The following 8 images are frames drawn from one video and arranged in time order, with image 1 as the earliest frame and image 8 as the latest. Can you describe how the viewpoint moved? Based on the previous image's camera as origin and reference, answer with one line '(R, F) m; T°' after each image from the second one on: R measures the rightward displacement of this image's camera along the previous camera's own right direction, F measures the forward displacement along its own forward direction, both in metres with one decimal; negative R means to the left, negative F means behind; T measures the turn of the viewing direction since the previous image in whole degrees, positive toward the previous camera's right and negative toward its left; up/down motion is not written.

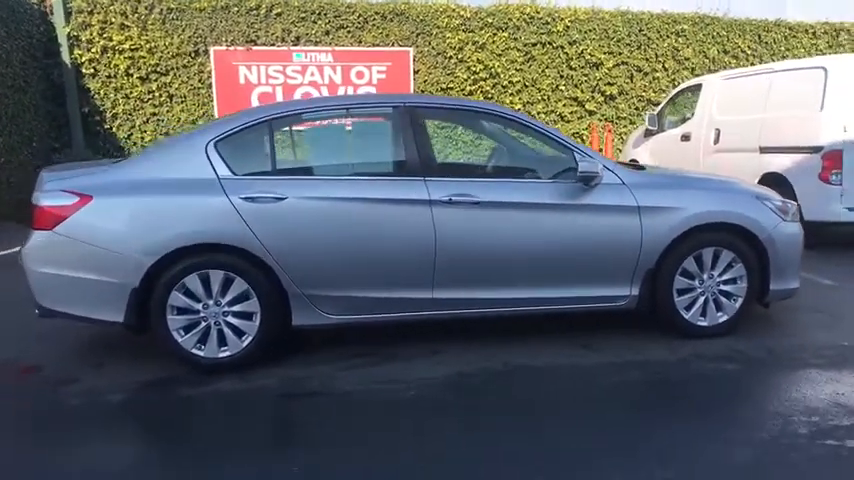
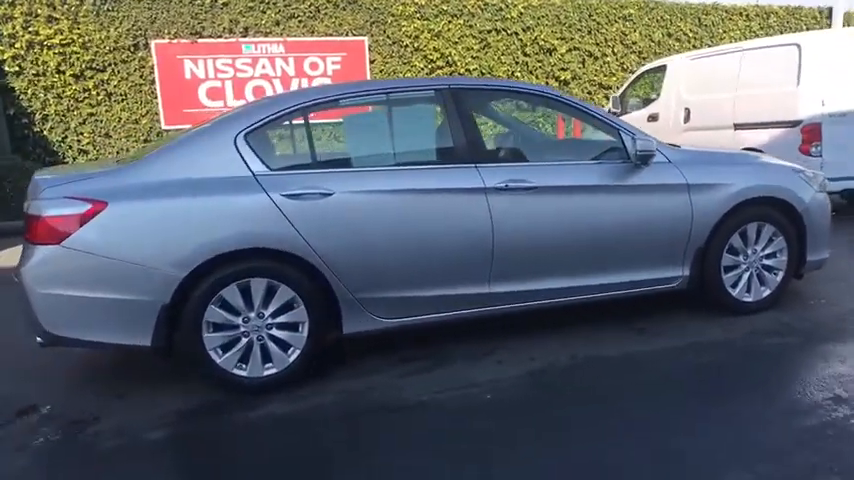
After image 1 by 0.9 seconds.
(-0.8, +0.4) m; +7°
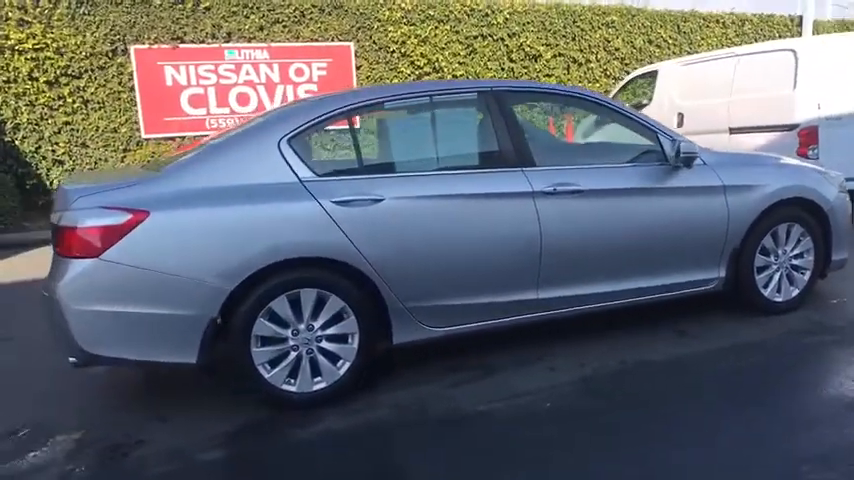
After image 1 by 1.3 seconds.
(-0.5, +0.1) m; +4°
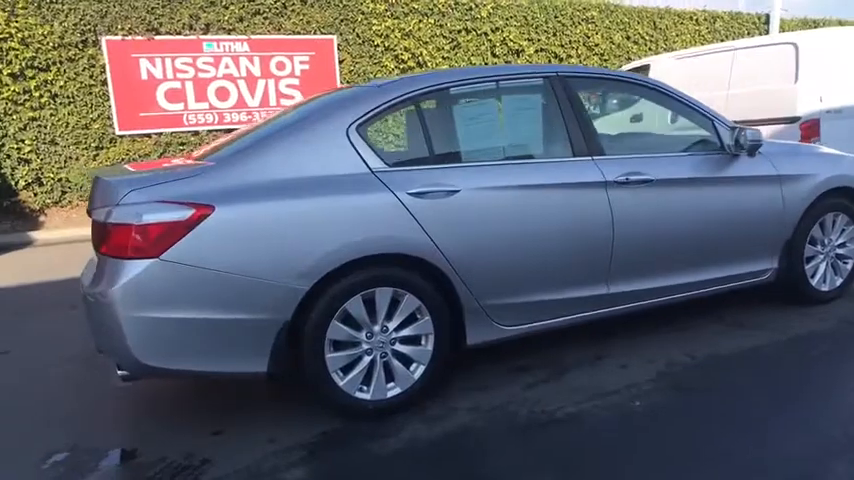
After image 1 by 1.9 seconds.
(-0.7, +0.3) m; +5°
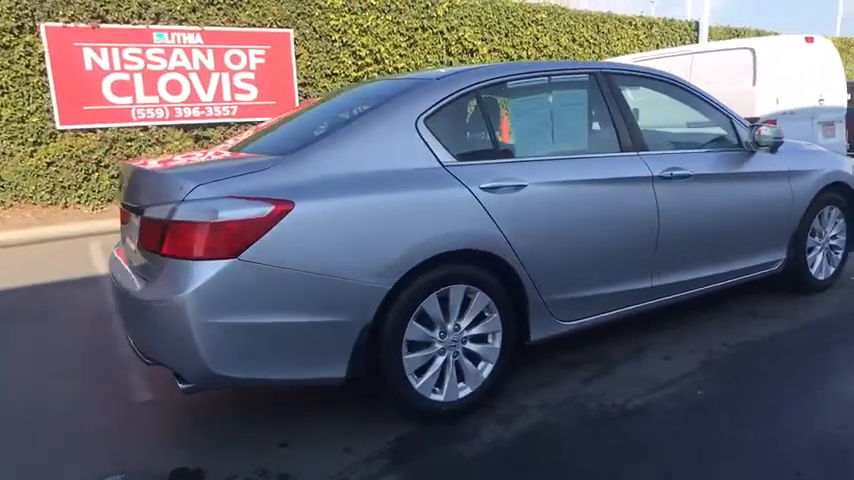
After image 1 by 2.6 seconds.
(-0.8, +0.1) m; +8°
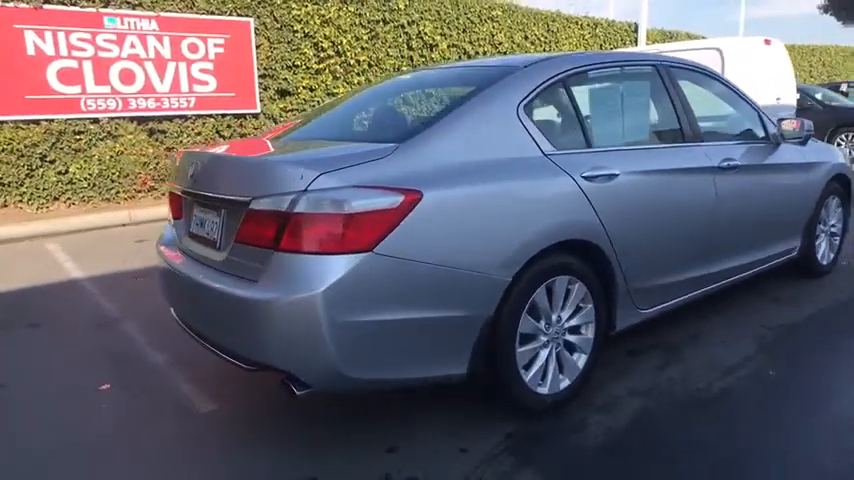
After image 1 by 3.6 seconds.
(-0.9, +0.2) m; +8°
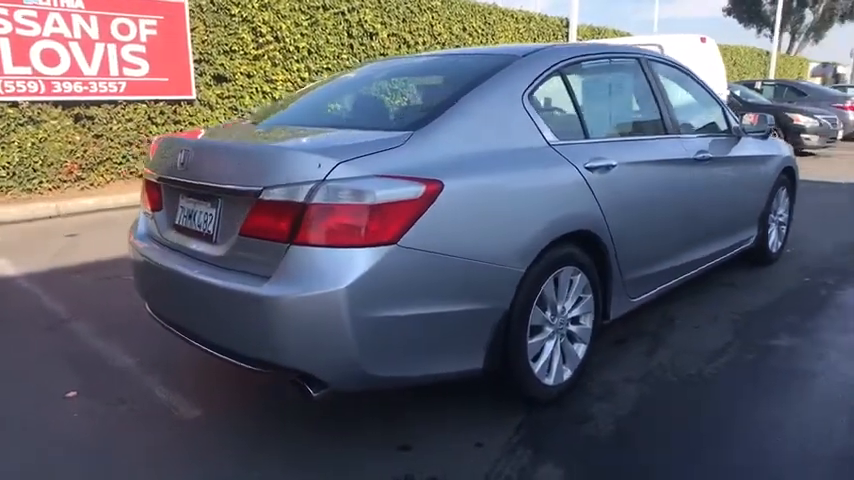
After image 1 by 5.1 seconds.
(-0.4, +0.1) m; +7°
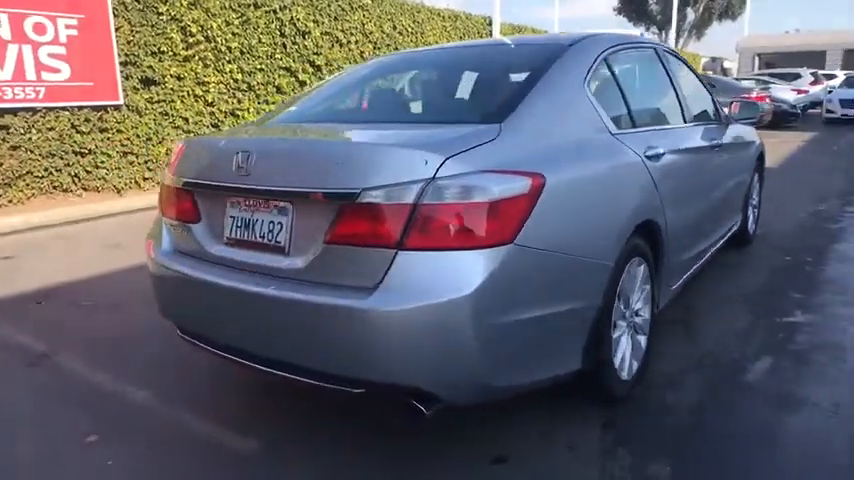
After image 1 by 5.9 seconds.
(-0.7, +0.2) m; +8°
